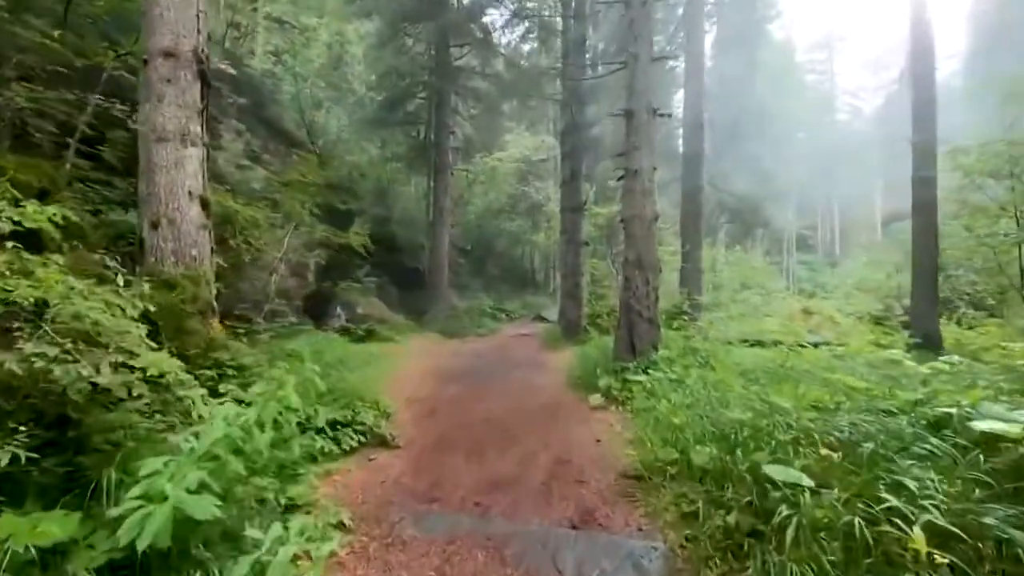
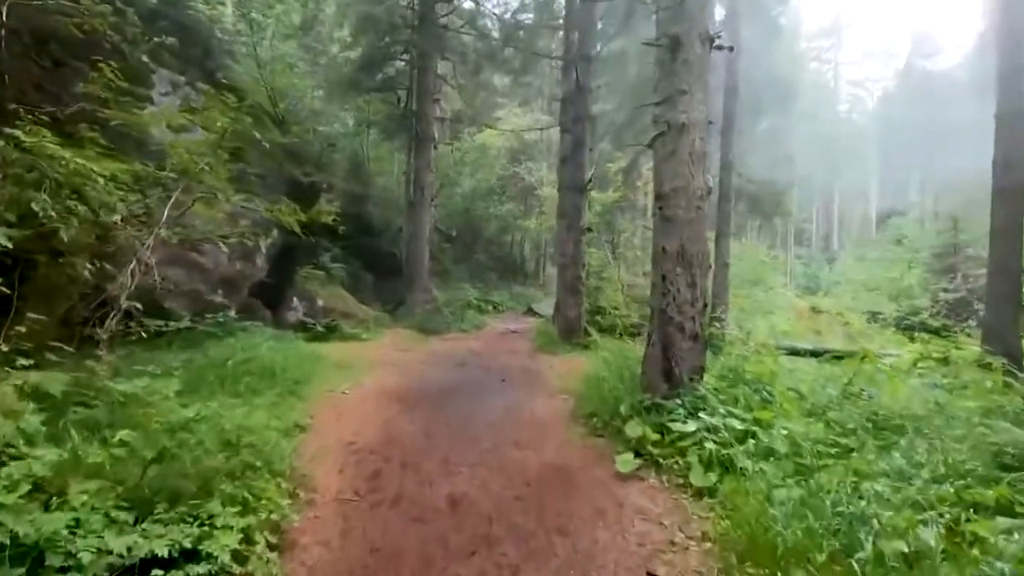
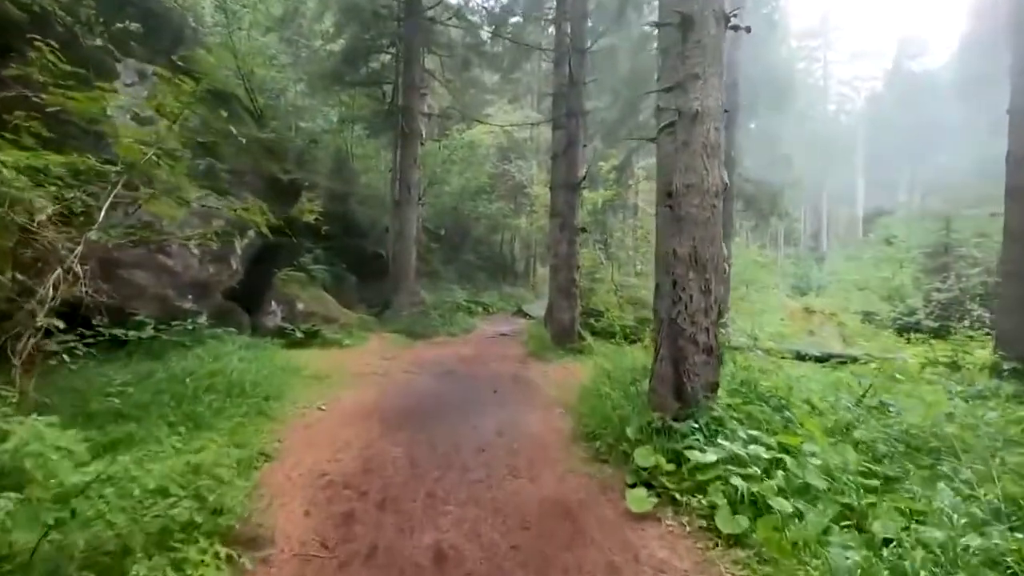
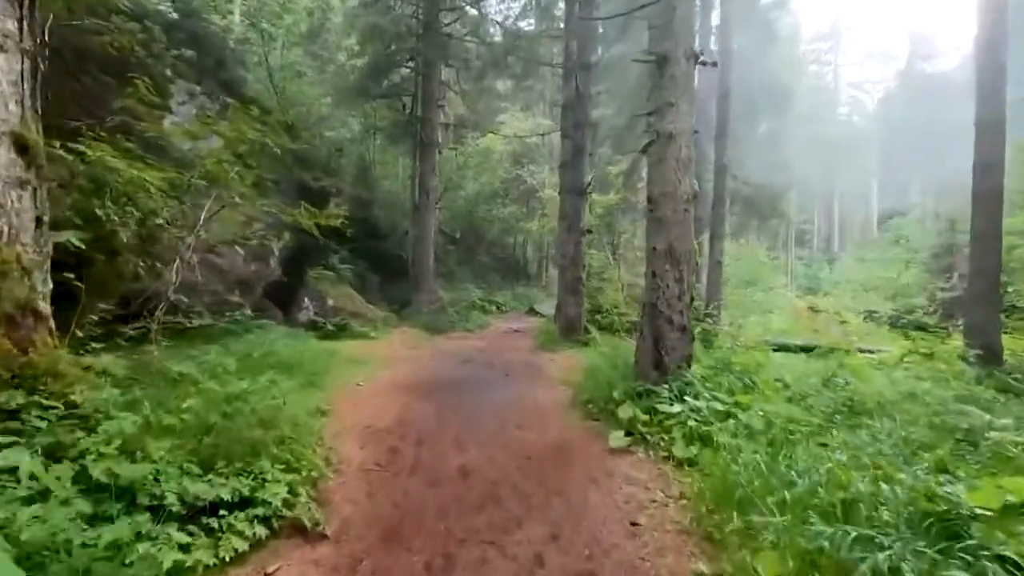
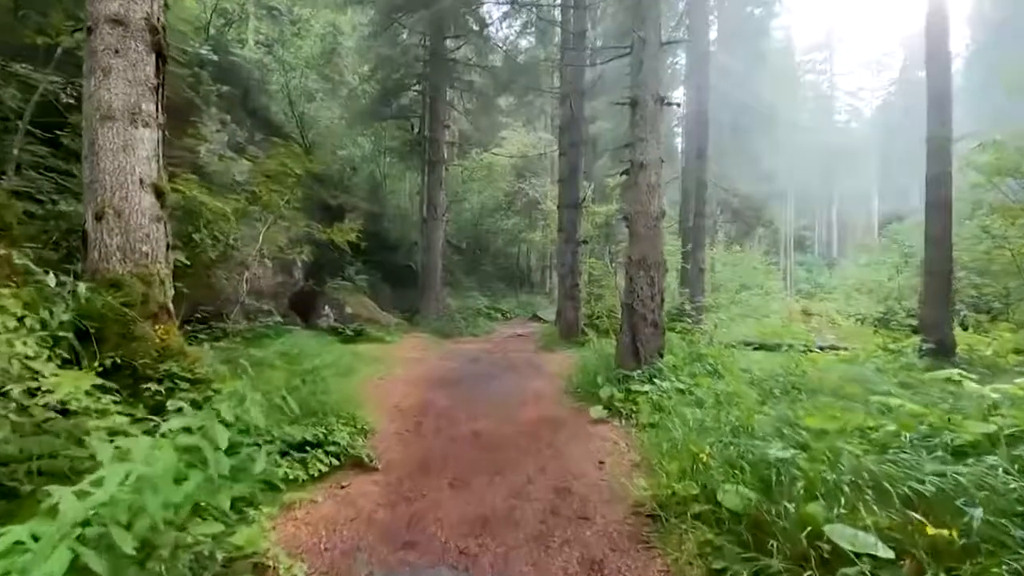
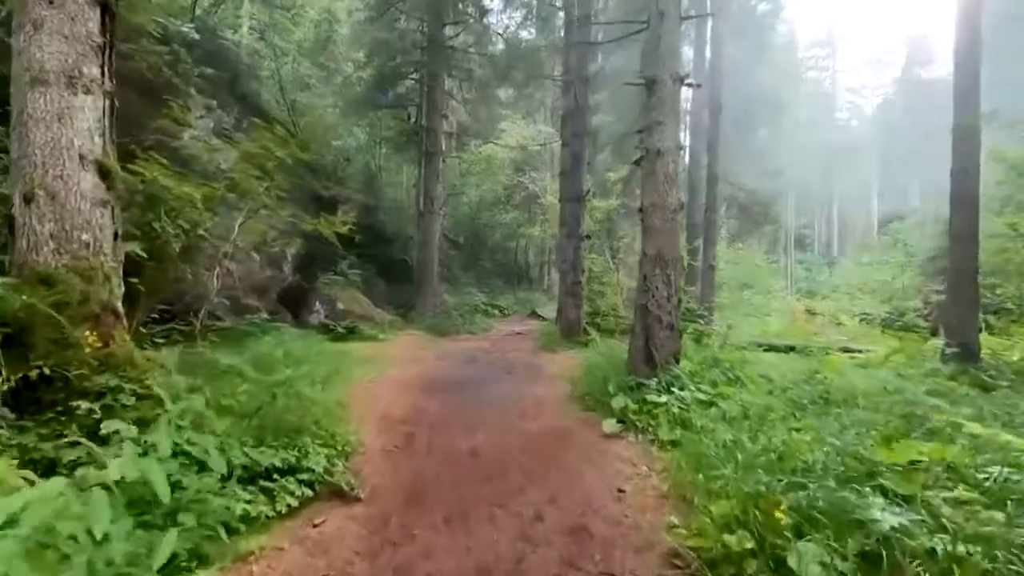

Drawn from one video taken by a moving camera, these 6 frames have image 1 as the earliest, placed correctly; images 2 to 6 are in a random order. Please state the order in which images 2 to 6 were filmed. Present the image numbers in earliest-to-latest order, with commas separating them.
5, 6, 4, 2, 3
